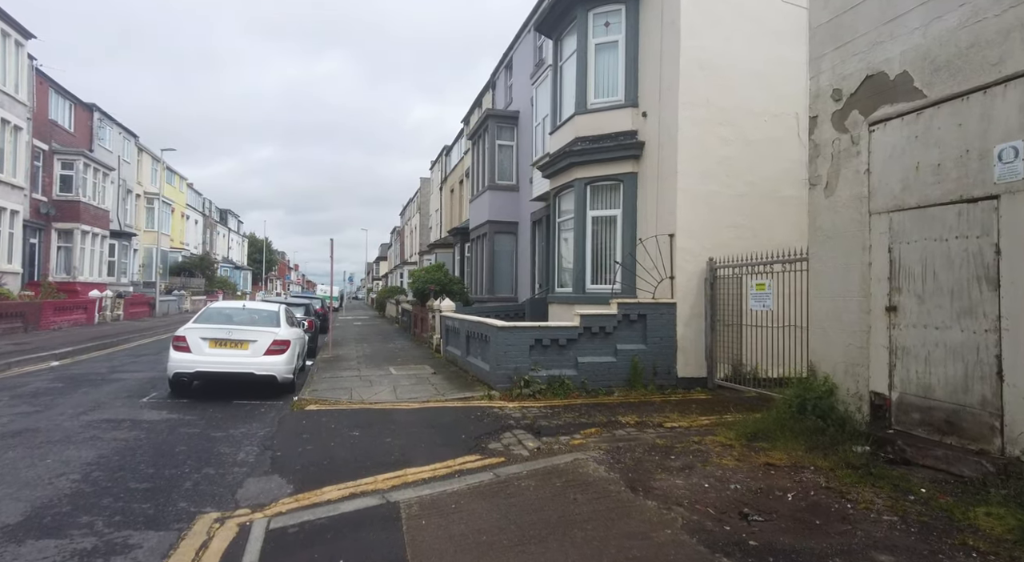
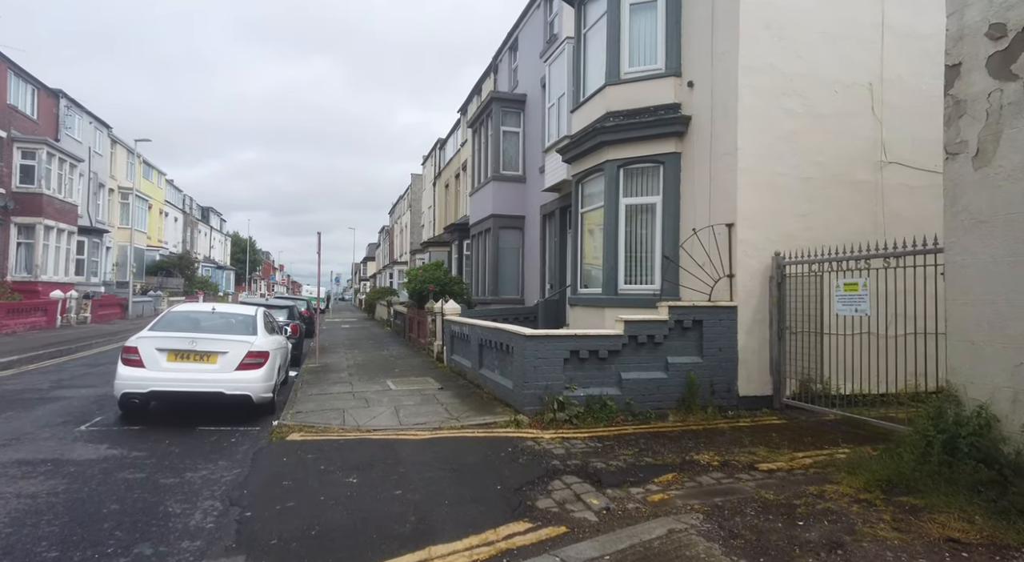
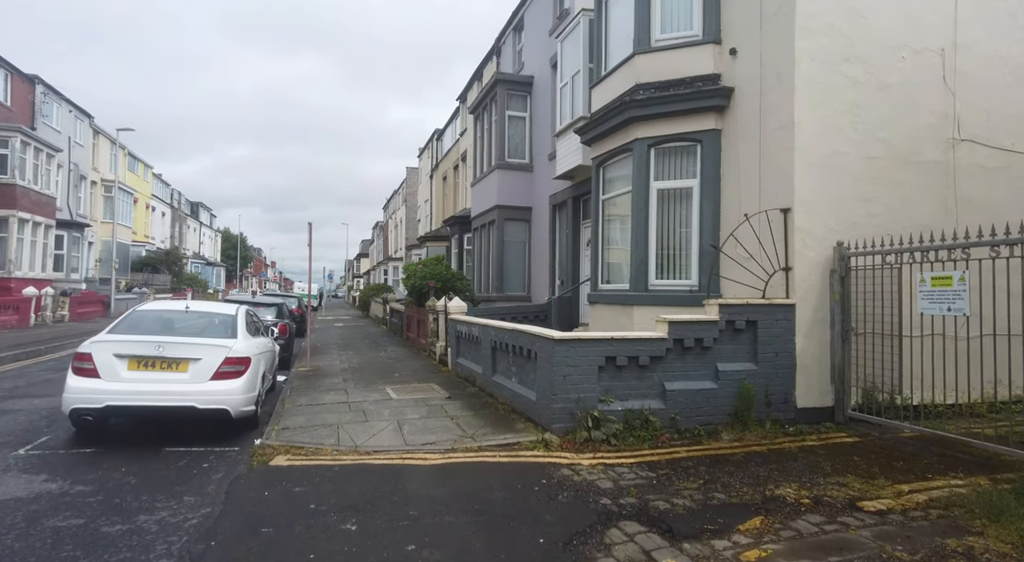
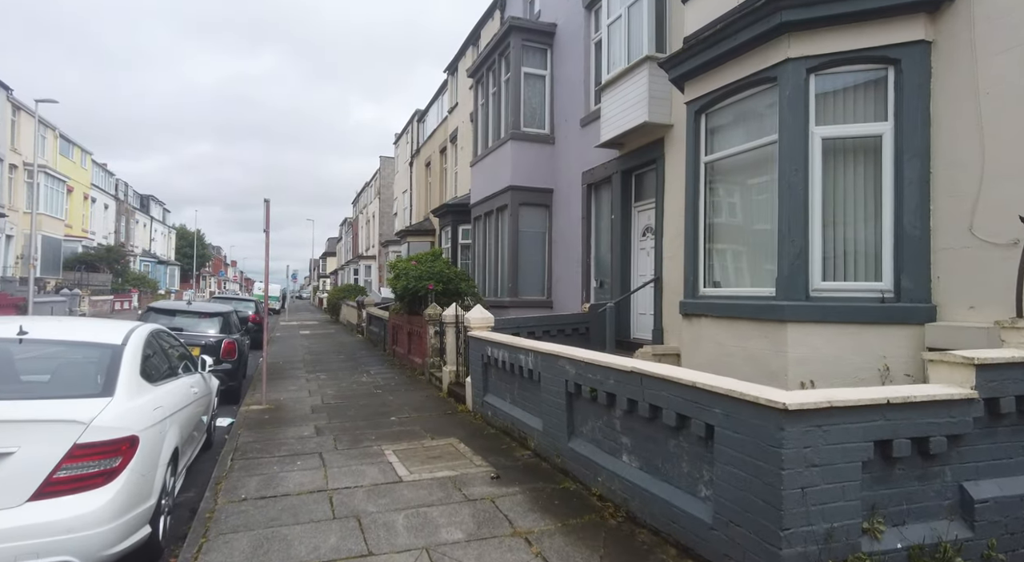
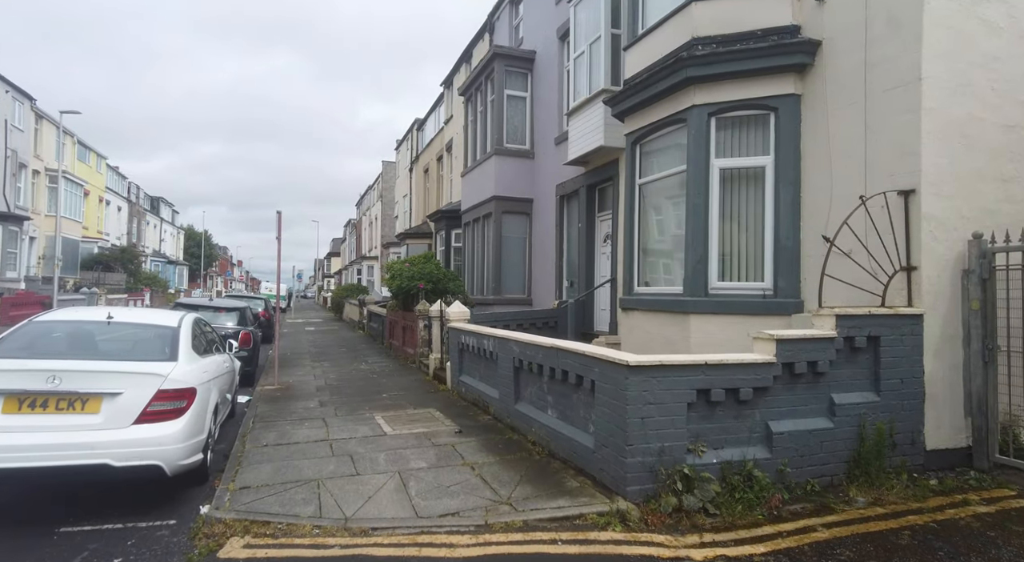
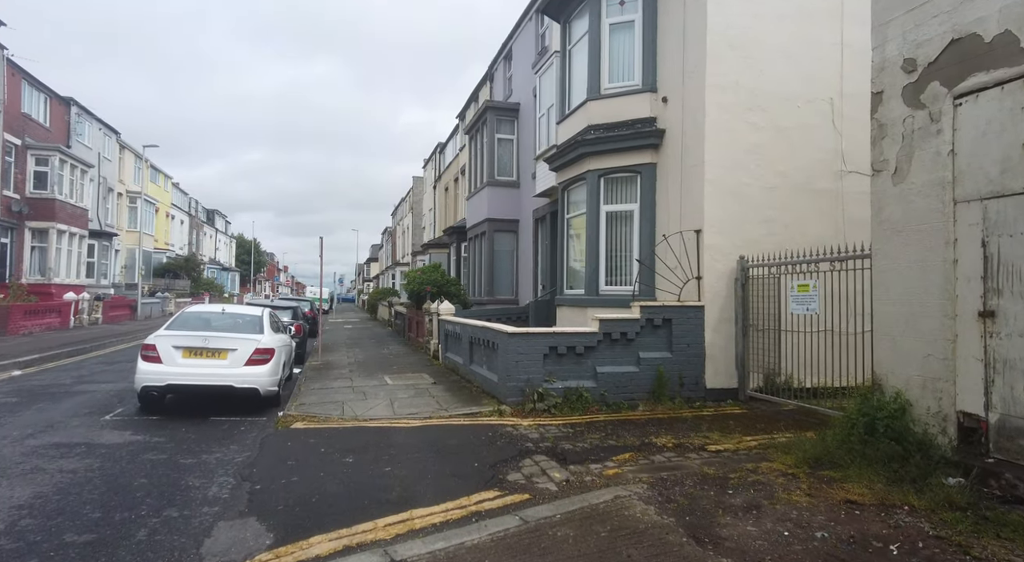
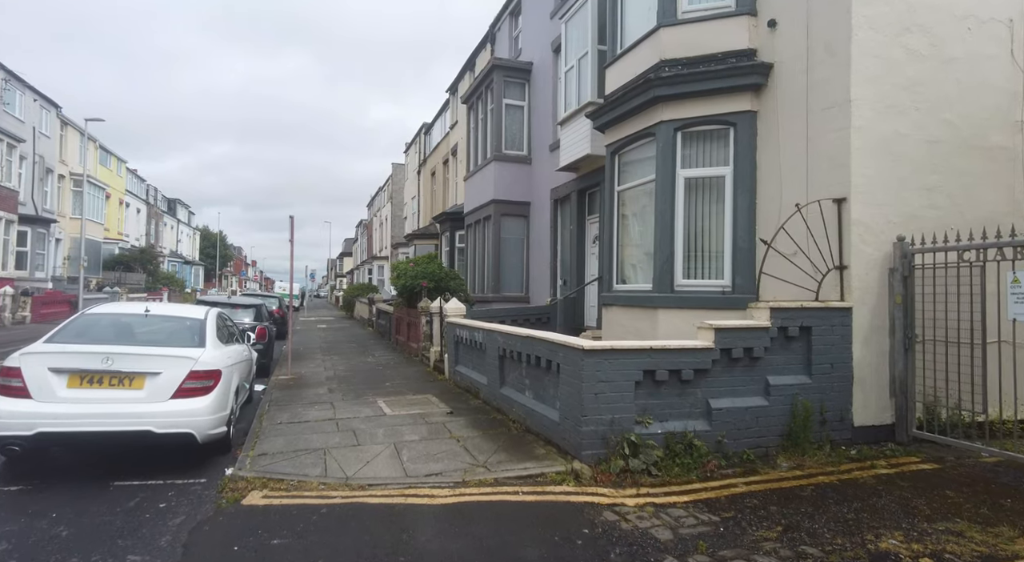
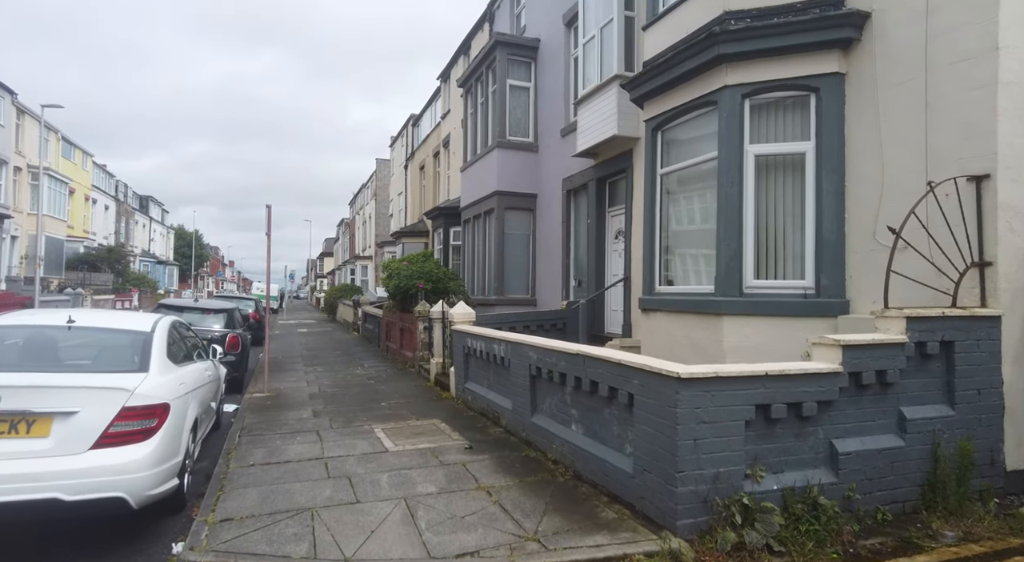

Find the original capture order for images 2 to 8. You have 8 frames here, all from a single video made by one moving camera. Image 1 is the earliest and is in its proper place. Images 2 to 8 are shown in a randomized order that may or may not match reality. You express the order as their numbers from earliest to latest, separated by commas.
6, 2, 3, 7, 5, 8, 4
